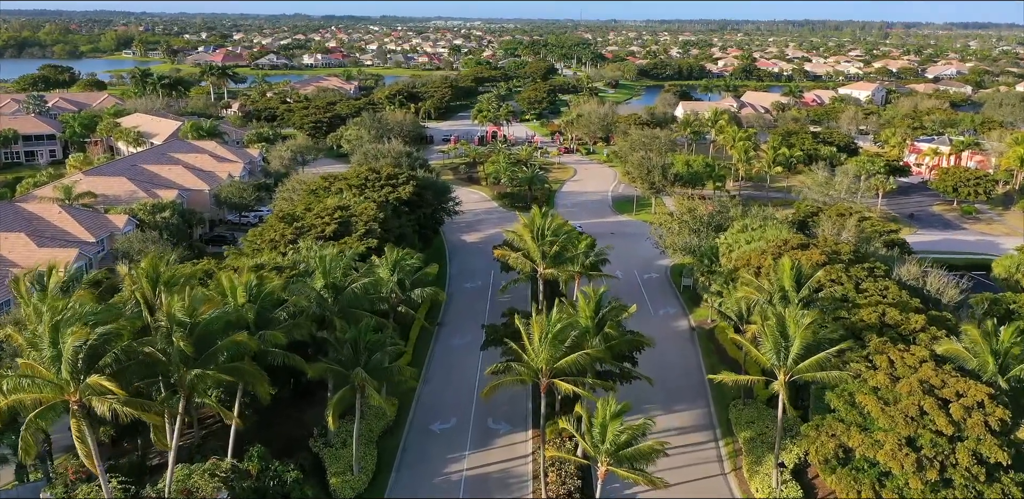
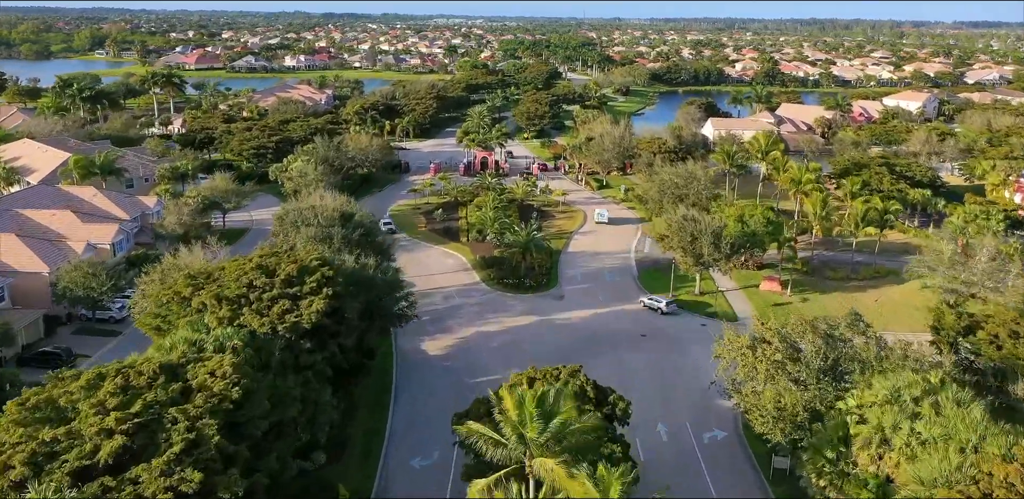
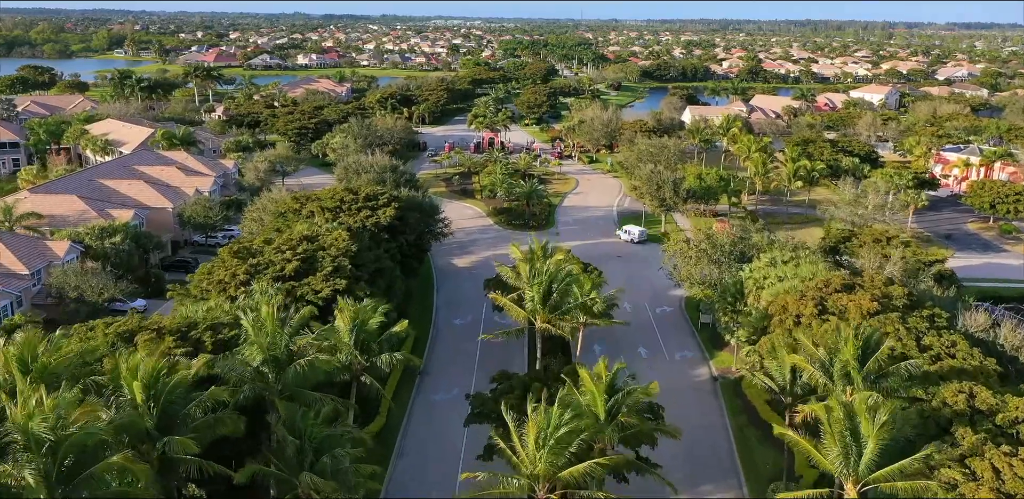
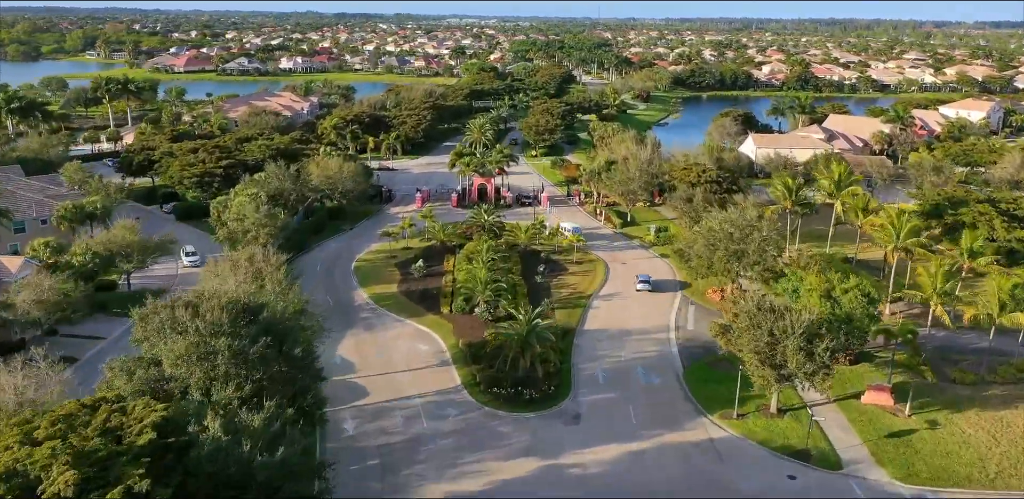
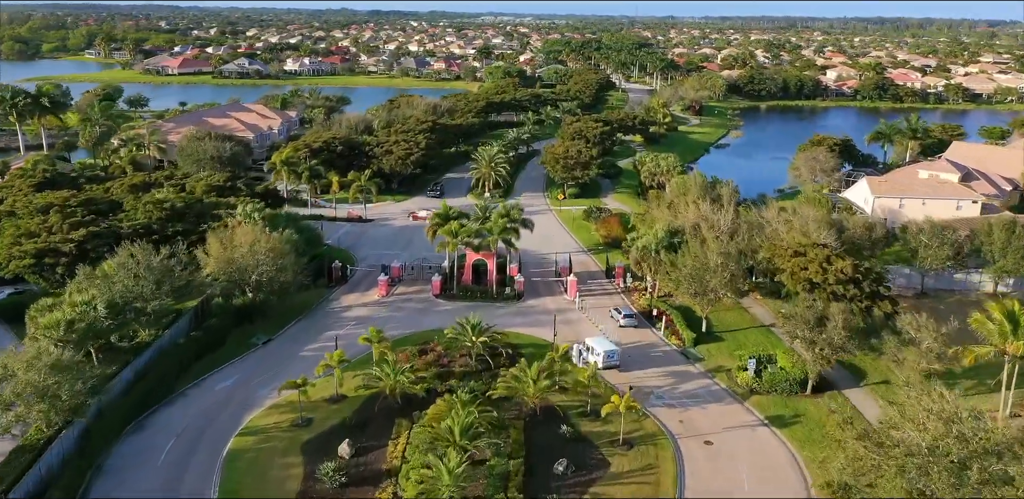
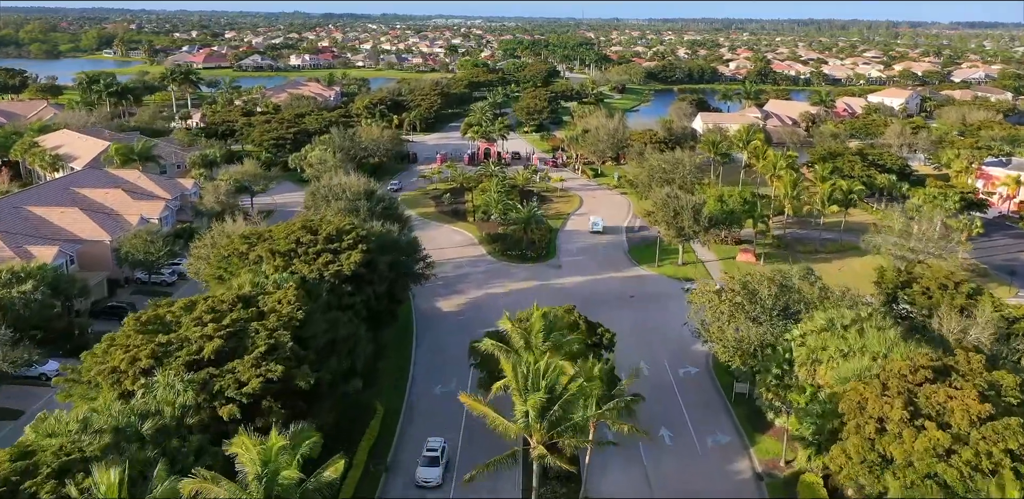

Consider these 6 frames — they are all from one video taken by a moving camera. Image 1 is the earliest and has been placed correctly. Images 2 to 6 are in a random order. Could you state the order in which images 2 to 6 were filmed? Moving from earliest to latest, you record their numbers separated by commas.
3, 6, 2, 4, 5
